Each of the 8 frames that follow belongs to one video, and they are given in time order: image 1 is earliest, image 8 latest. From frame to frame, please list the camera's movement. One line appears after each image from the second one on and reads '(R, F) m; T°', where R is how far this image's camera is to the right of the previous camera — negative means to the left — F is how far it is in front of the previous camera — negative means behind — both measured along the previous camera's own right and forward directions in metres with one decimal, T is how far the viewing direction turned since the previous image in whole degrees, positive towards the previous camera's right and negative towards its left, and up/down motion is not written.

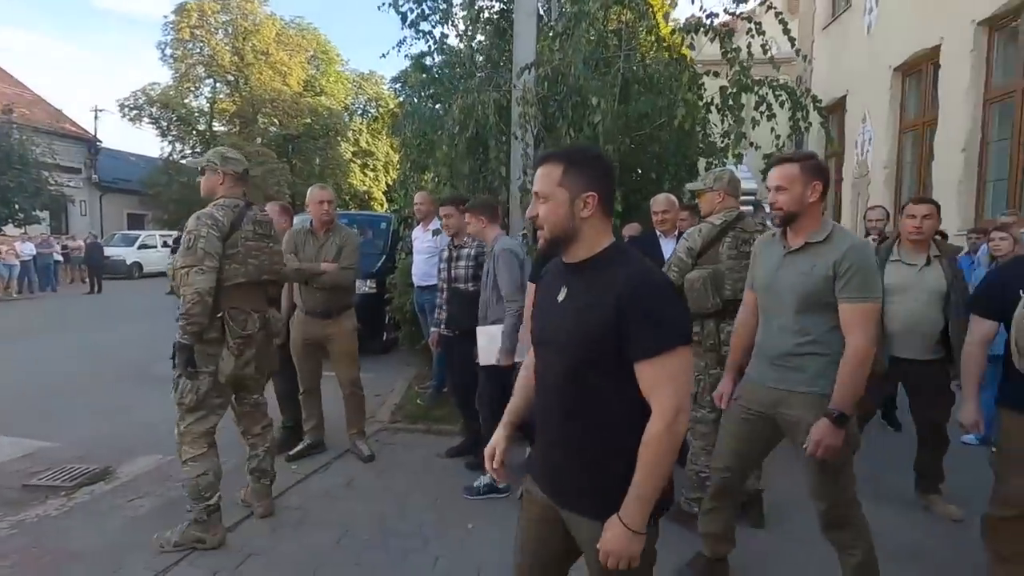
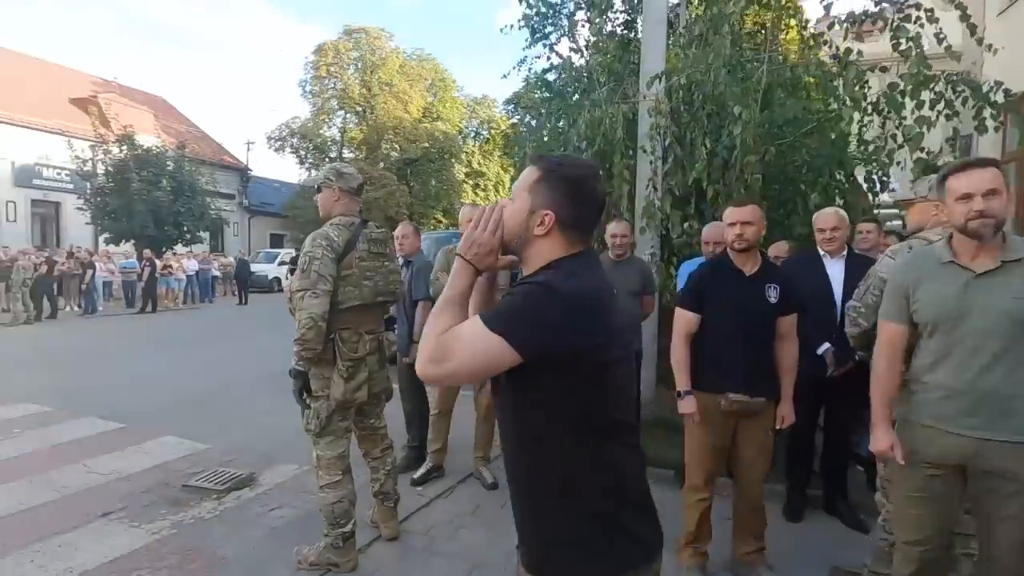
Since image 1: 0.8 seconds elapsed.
(0.0, 0.0) m; -9°
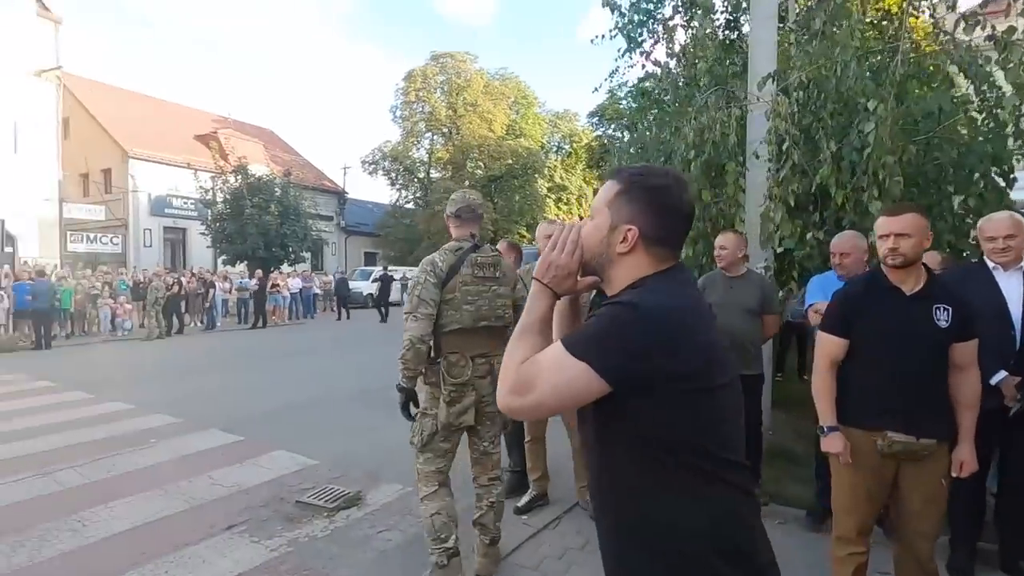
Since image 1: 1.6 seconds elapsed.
(0.0, +0.1) m; -7°
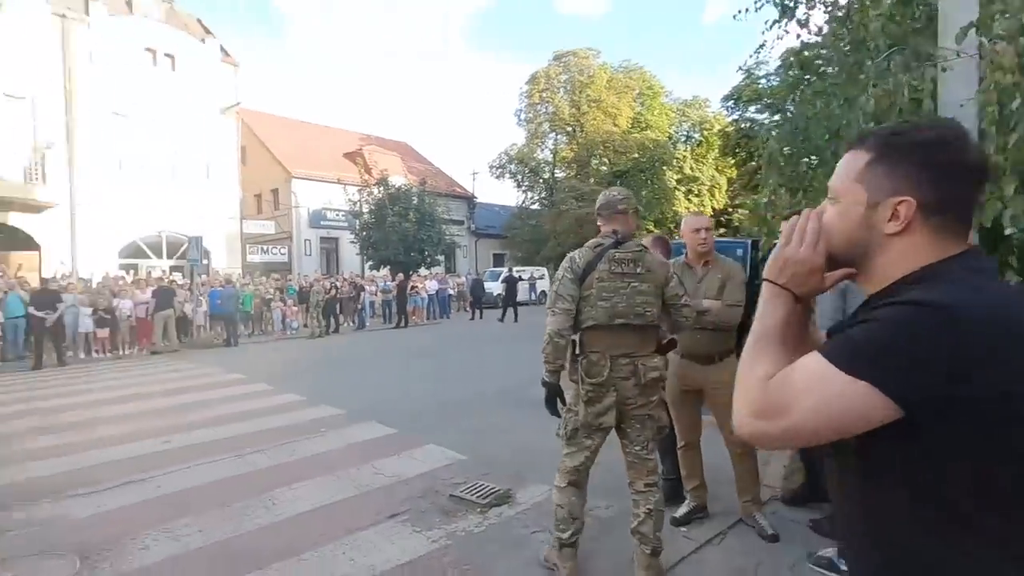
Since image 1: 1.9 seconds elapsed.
(0.0, +0.1) m; -10°
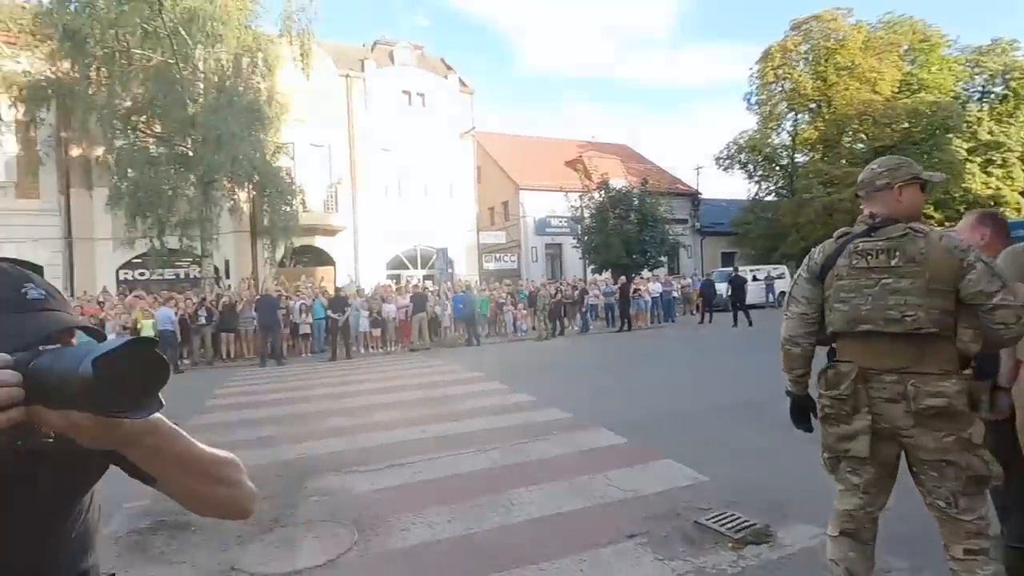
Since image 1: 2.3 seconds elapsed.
(-0.1, +0.4) m; -16°
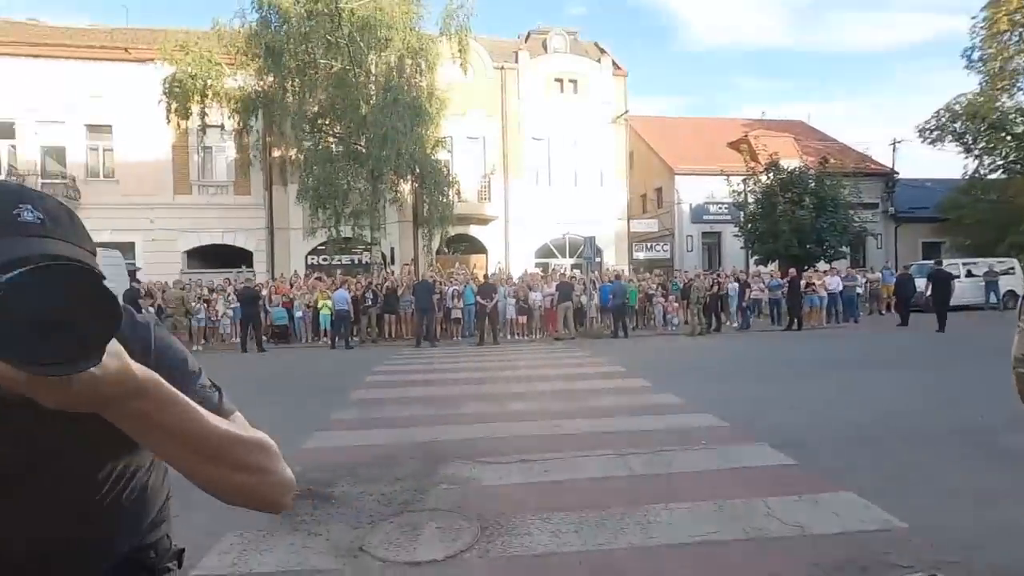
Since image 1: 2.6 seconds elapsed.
(0.0, +0.7) m; -11°
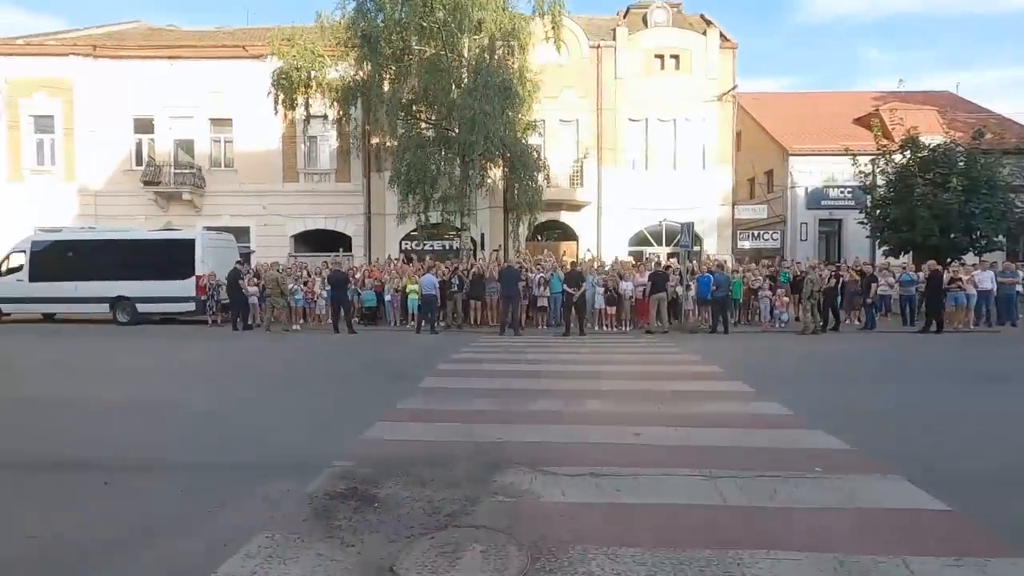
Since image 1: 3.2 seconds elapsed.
(+0.3, +1.3) m; -7°
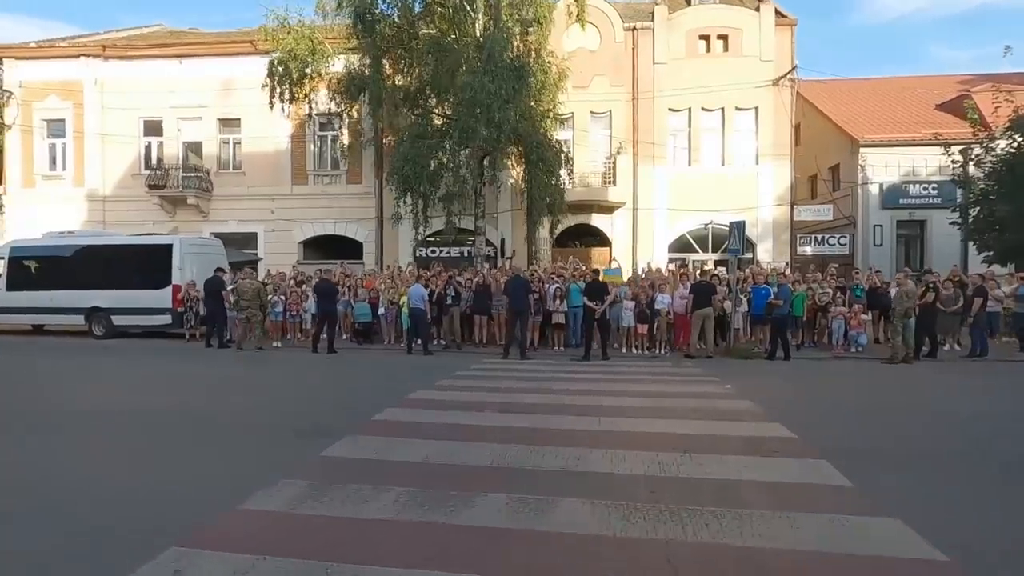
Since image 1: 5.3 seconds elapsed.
(+0.6, +2.7) m; -4°
